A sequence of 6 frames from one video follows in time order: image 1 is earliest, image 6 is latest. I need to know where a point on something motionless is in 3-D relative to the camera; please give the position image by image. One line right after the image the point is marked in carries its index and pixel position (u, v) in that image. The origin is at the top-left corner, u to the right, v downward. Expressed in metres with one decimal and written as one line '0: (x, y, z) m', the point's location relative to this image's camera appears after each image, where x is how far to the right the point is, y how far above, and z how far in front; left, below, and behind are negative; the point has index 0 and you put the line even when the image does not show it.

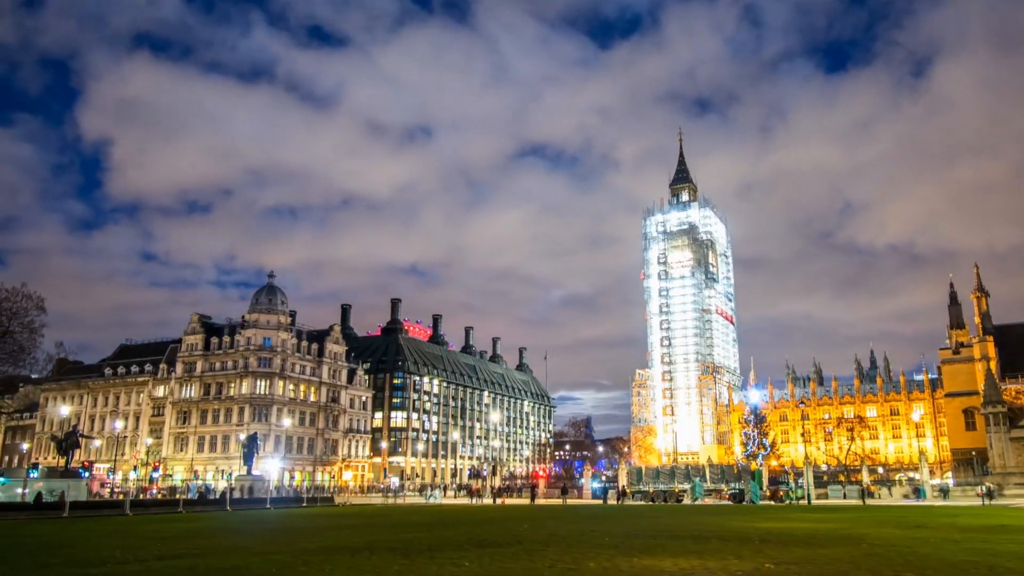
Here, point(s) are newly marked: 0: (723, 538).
0: (+4.9, -5.9, +19.0) m
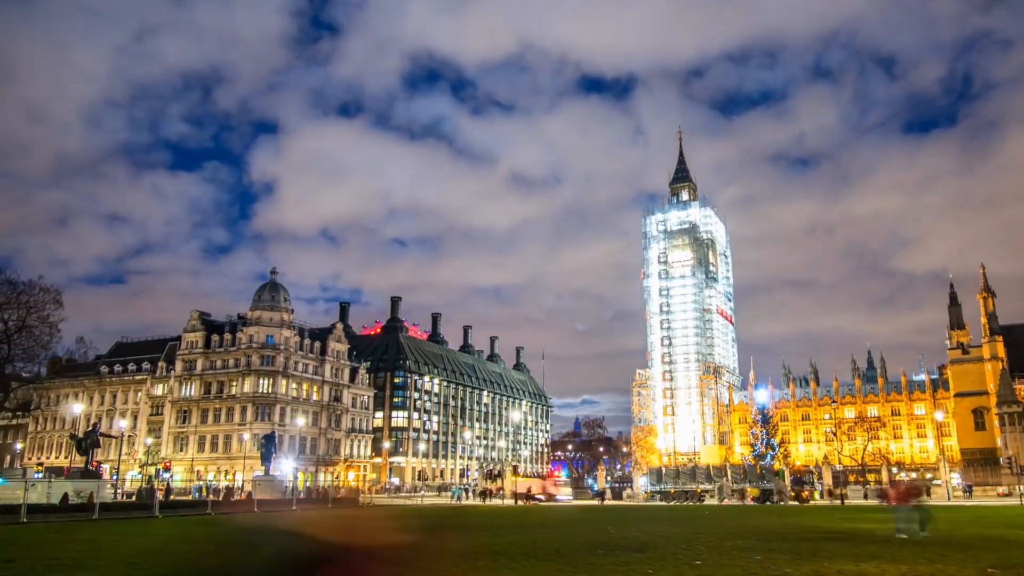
0: (+7.7, -5.6, +17.9) m
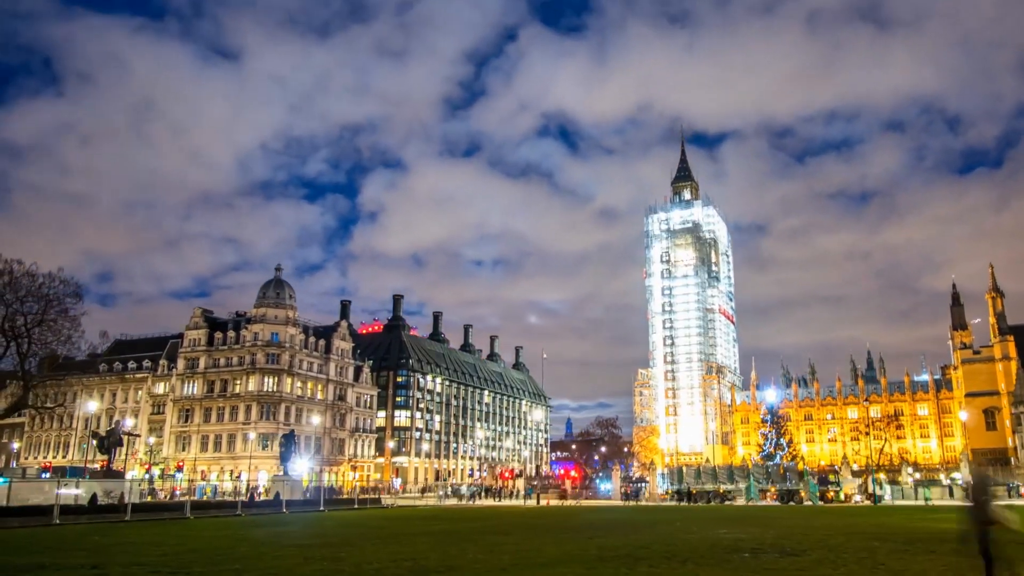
0: (+10.2, -5.4, +16.9) m
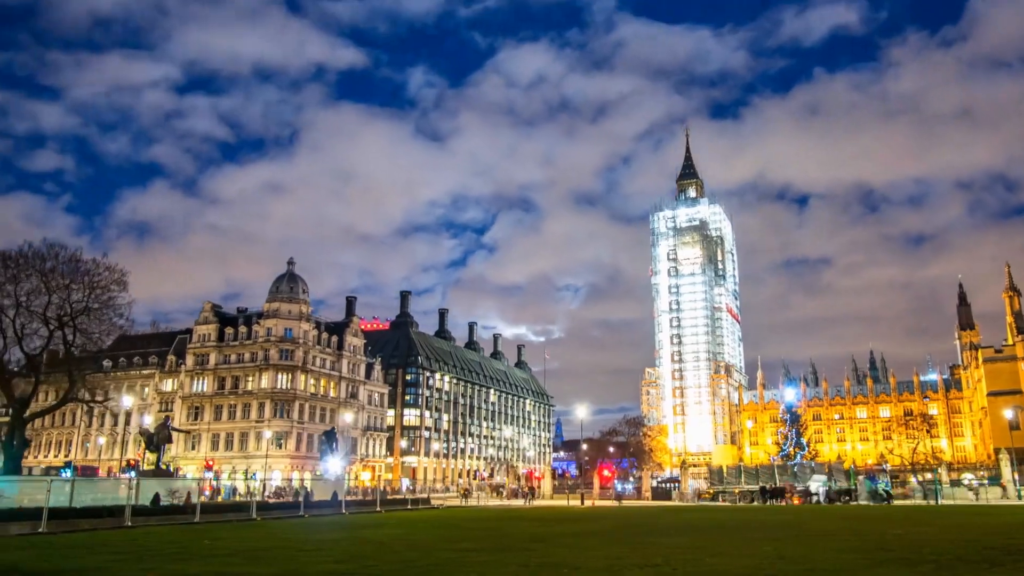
0: (+14.7, -4.9, +15.3) m
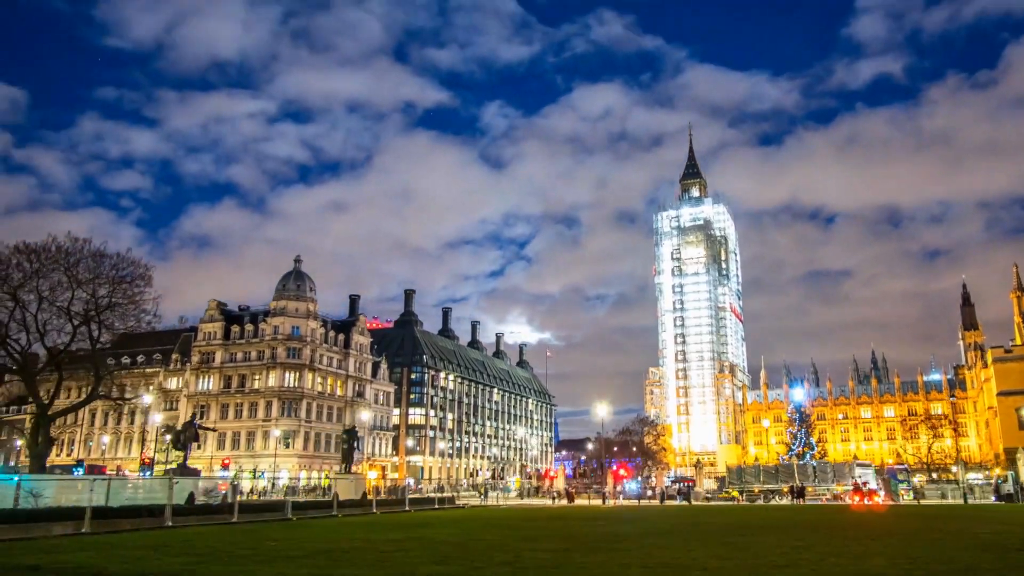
0: (+16.7, -4.8, +14.8) m
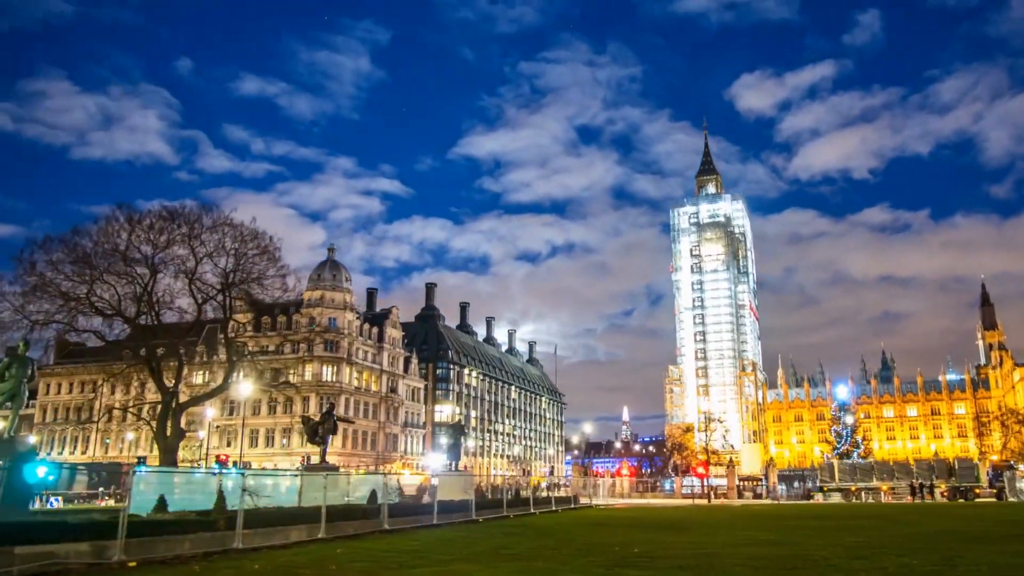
0: (+25.9, -4.0, +12.2) m
